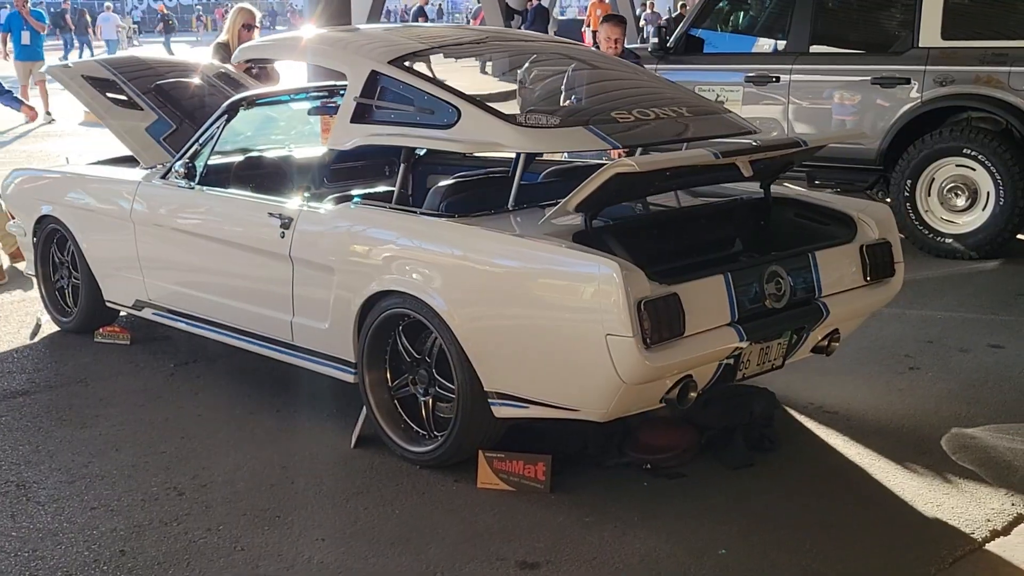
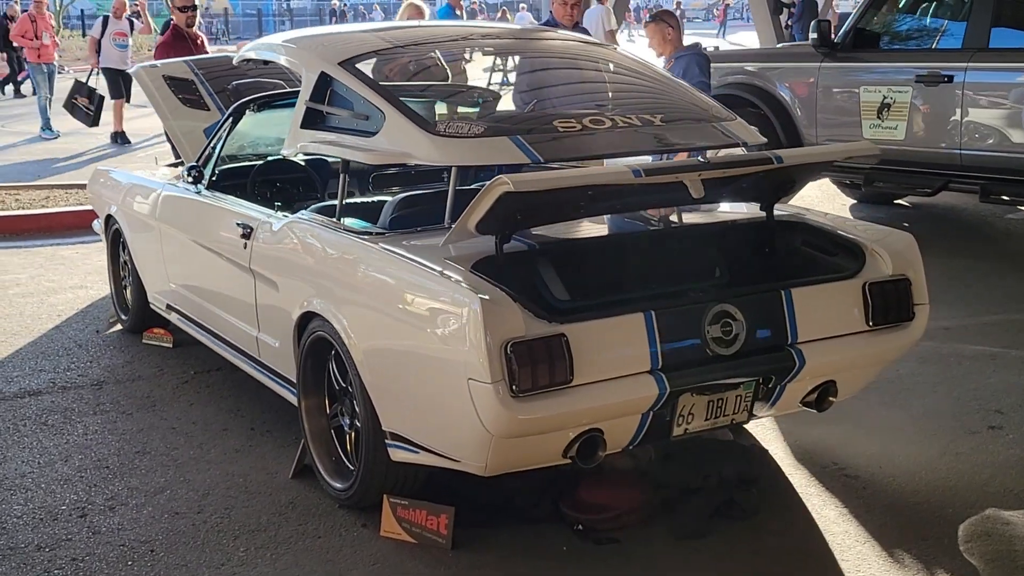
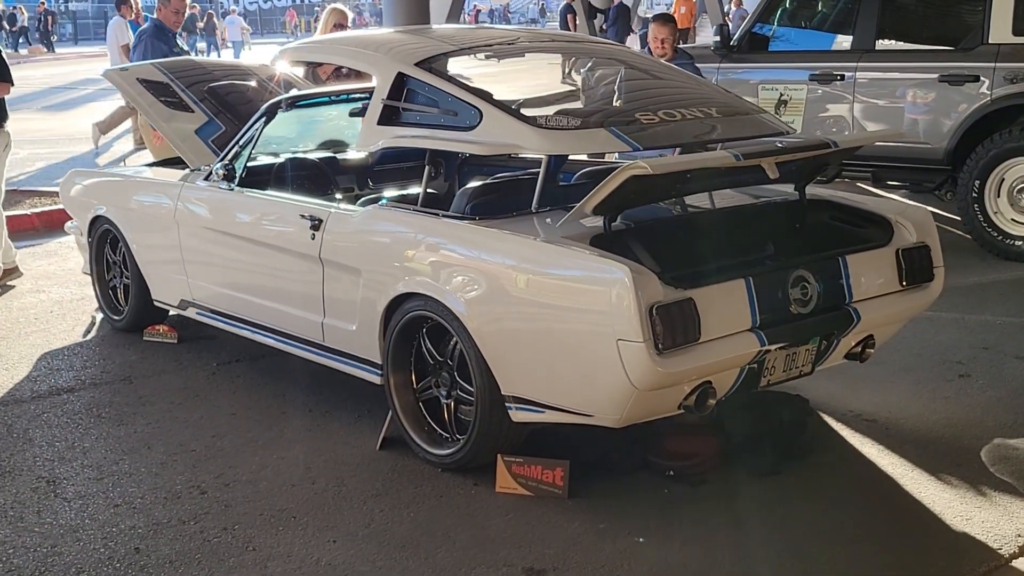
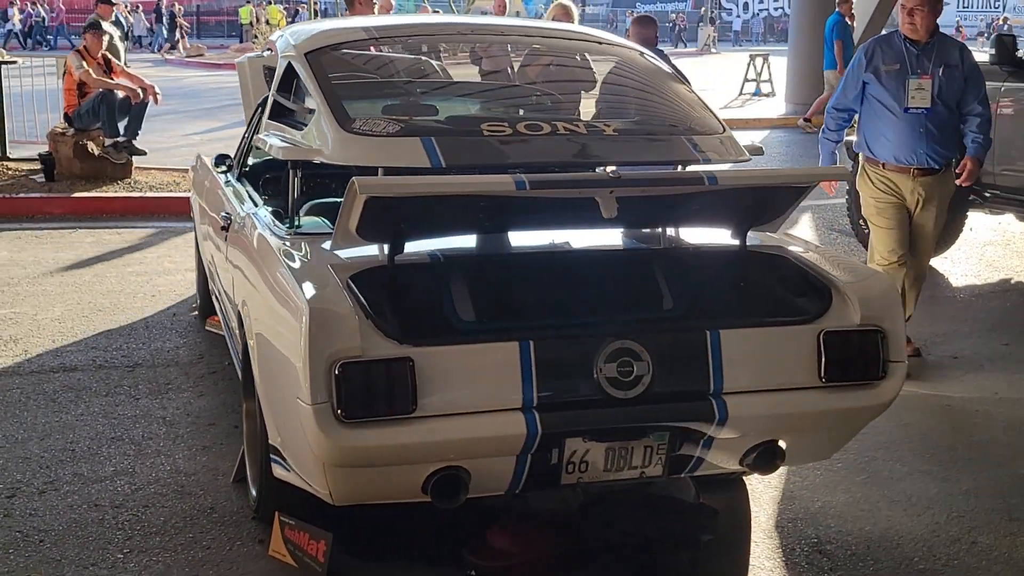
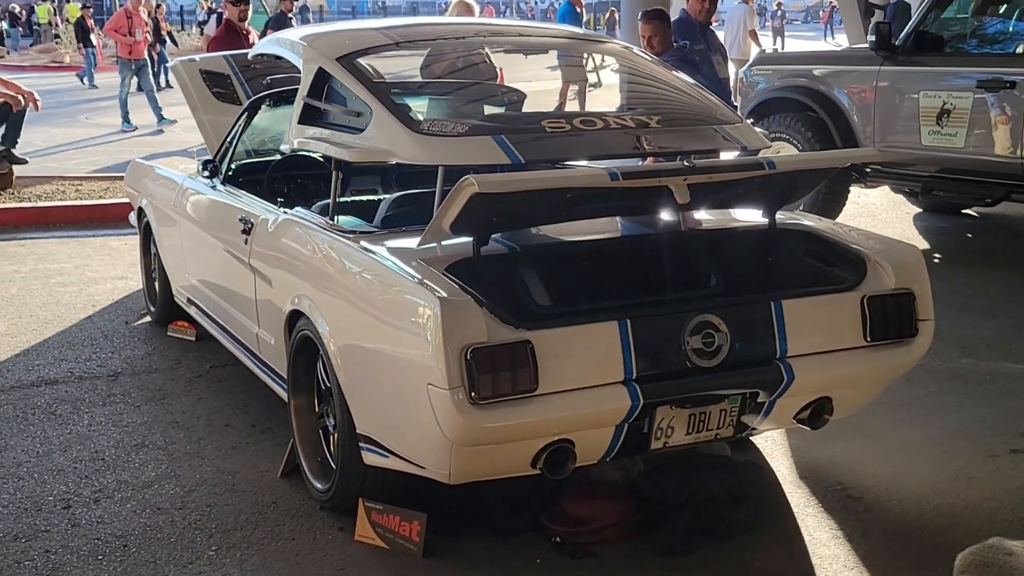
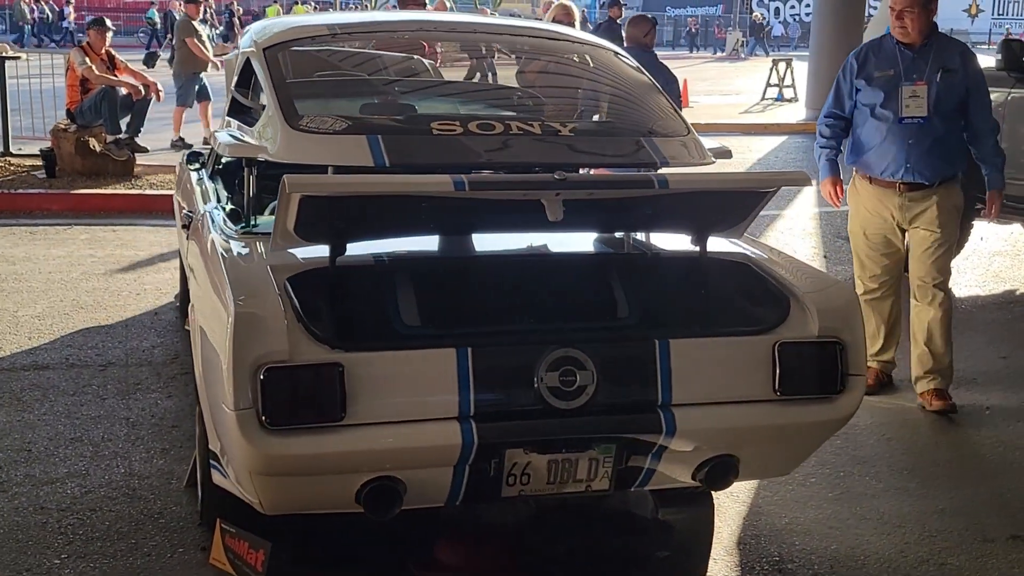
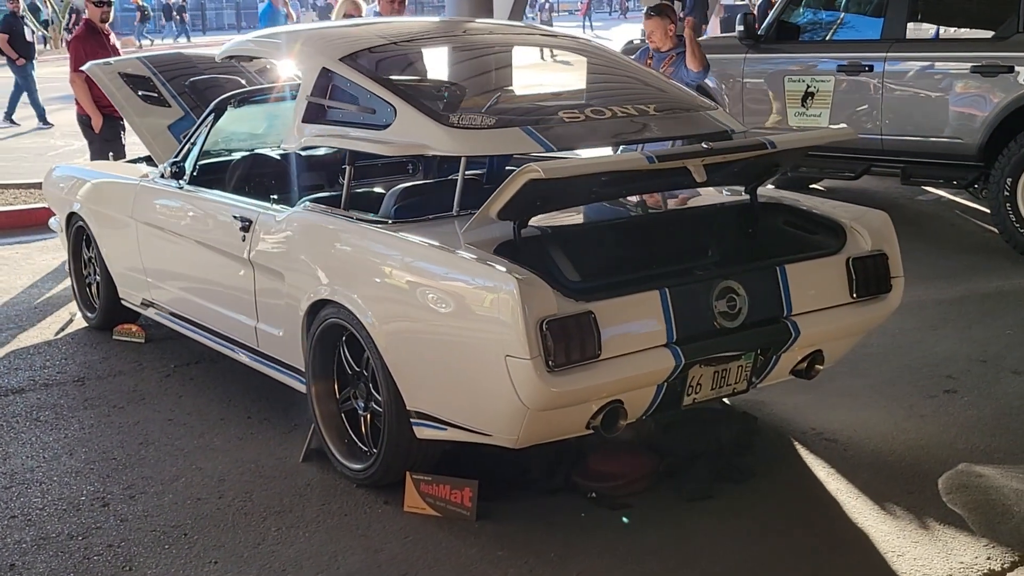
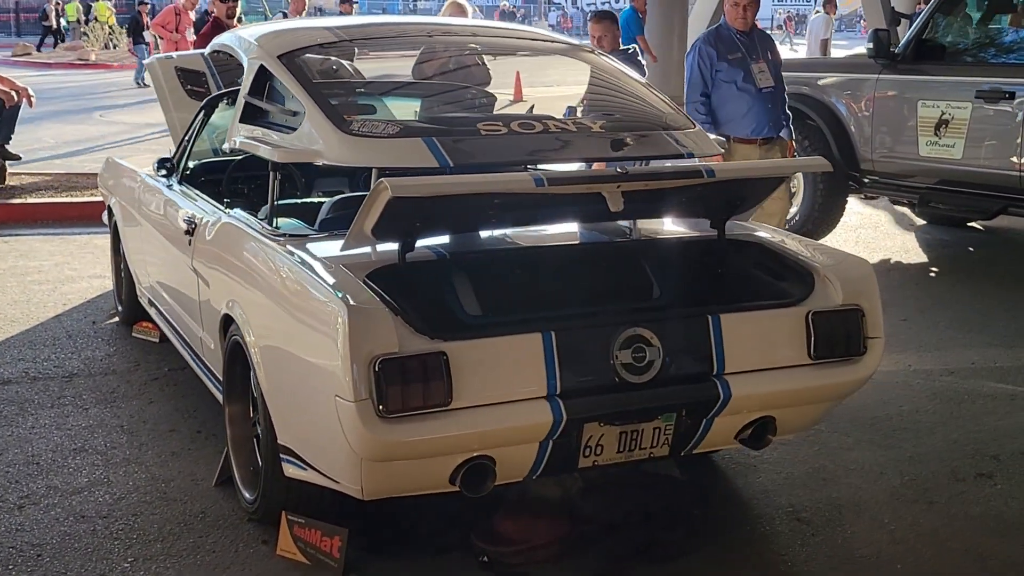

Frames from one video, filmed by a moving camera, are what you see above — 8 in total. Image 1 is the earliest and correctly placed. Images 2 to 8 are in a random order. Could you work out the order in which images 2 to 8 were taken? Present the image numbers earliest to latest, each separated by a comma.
3, 7, 2, 5, 8, 4, 6
